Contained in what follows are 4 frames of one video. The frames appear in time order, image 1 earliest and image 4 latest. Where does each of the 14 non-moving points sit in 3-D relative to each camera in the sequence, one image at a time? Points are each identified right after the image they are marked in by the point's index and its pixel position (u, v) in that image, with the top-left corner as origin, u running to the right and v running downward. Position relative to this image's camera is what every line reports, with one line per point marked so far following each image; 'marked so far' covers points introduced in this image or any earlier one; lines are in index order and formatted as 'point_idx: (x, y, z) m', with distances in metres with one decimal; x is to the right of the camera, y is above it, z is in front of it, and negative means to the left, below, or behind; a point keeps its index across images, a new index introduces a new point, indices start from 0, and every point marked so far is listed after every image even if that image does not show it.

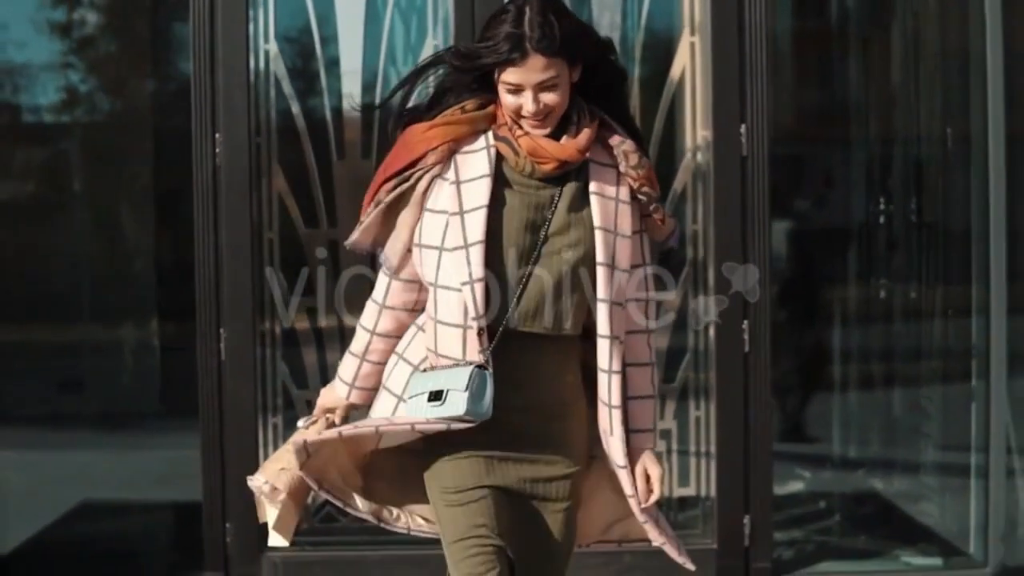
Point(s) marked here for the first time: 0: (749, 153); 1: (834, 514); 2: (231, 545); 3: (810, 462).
0: (+0.9, +0.5, +4.6) m
1: (+1.4, -1.0, +5.2) m
2: (-1.1, -1.0, +4.7) m
3: (+1.3, -0.8, +5.1) m
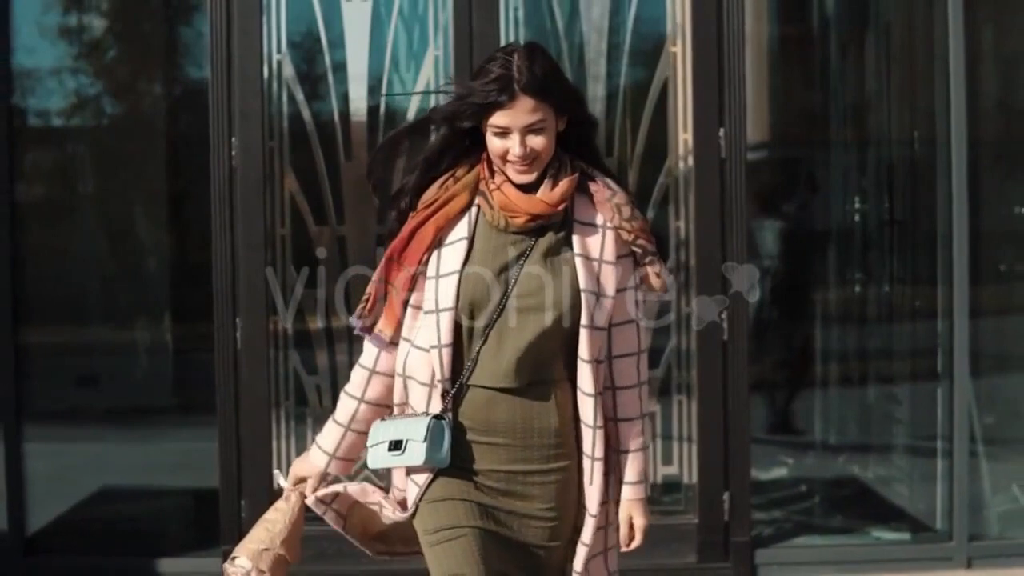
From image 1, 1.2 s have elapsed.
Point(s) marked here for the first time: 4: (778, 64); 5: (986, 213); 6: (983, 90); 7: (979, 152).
0: (+0.9, +0.5, +5.0) m
1: (+1.4, -1.0, +5.5) m
2: (-1.1, -1.0, +5.0) m
3: (+1.3, -0.8, +5.5) m
4: (+1.2, +1.0, +5.4) m
5: (+2.2, +0.3, +5.5) m
6: (+2.1, +0.9, +5.5) m
7: (+2.1, +0.6, +5.5) m
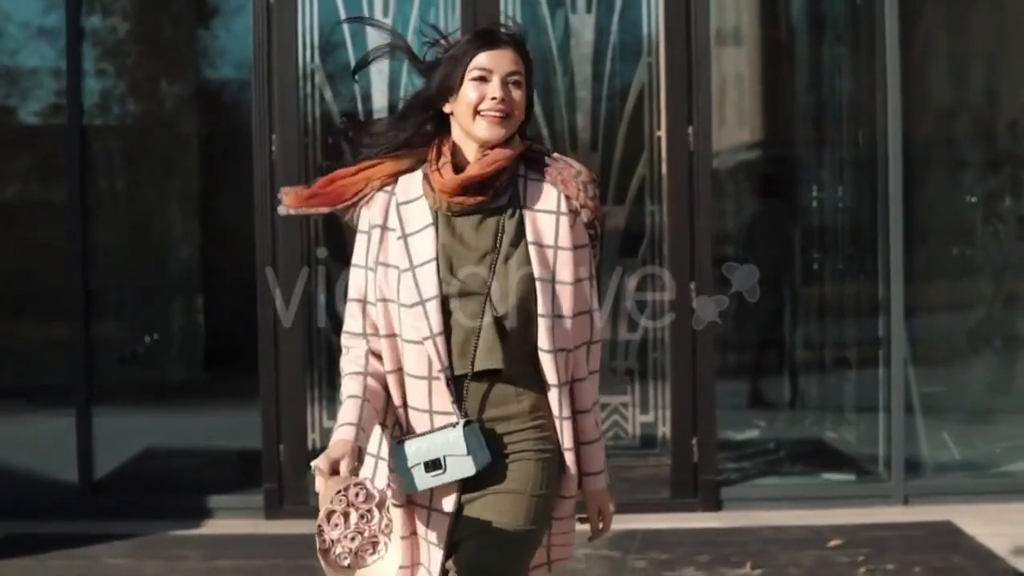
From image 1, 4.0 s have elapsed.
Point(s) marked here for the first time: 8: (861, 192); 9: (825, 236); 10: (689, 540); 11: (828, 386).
0: (+0.9, +0.7, +5.8) m
1: (+1.4, -0.8, +6.3) m
2: (-1.1, -0.8, +5.9) m
3: (+1.3, -0.6, +6.3) m
4: (+1.2, +1.1, +6.2) m
5: (+2.2, +0.4, +6.3) m
6: (+2.1, +1.0, +6.3) m
7: (+2.1, +0.7, +6.3) m
8: (+1.8, +0.5, +6.3) m
9: (+1.6, +0.3, +6.4) m
10: (+0.8, -1.1, +5.2) m
11: (+1.7, -0.5, +6.4) m
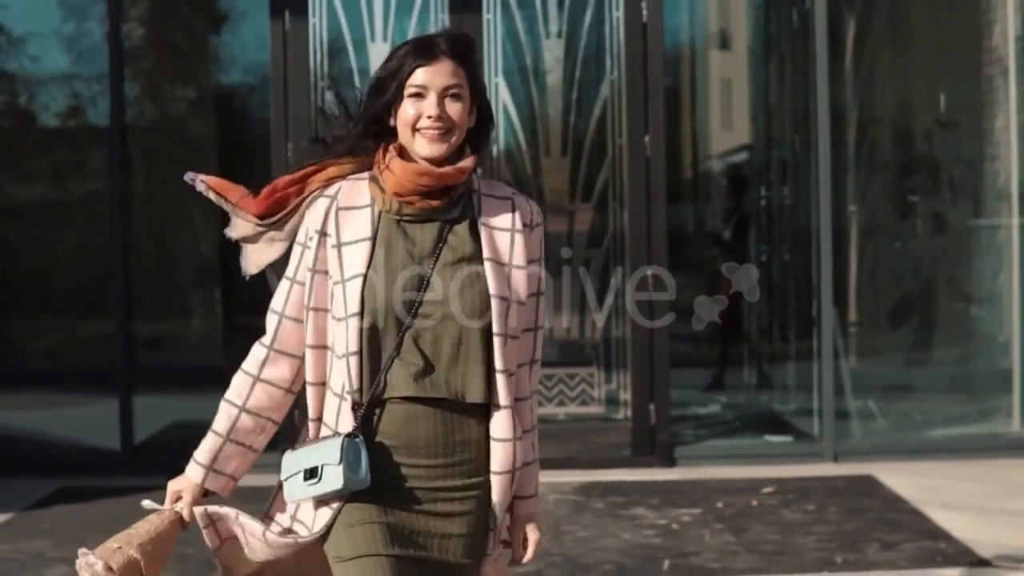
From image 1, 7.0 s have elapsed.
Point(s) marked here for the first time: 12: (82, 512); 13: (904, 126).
0: (+0.8, +0.7, +6.7) m
1: (+1.3, -0.8, +7.2) m
2: (-1.2, -0.8, +6.8) m
3: (+1.2, -0.6, +7.2) m
4: (+1.2, +1.2, +7.1) m
5: (+2.1, +0.5, +7.2) m
6: (+2.0, +1.1, +7.2) m
7: (+2.0, +0.8, +7.2) m
8: (+1.7, +0.6, +7.2) m
9: (+1.5, +0.4, +7.2) m
10: (+0.7, -1.0, +6.1) m
11: (+1.6, -0.4, +7.3) m
12: (-2.1, -1.1, +6.0) m
13: (+2.4, +1.0, +7.3) m
